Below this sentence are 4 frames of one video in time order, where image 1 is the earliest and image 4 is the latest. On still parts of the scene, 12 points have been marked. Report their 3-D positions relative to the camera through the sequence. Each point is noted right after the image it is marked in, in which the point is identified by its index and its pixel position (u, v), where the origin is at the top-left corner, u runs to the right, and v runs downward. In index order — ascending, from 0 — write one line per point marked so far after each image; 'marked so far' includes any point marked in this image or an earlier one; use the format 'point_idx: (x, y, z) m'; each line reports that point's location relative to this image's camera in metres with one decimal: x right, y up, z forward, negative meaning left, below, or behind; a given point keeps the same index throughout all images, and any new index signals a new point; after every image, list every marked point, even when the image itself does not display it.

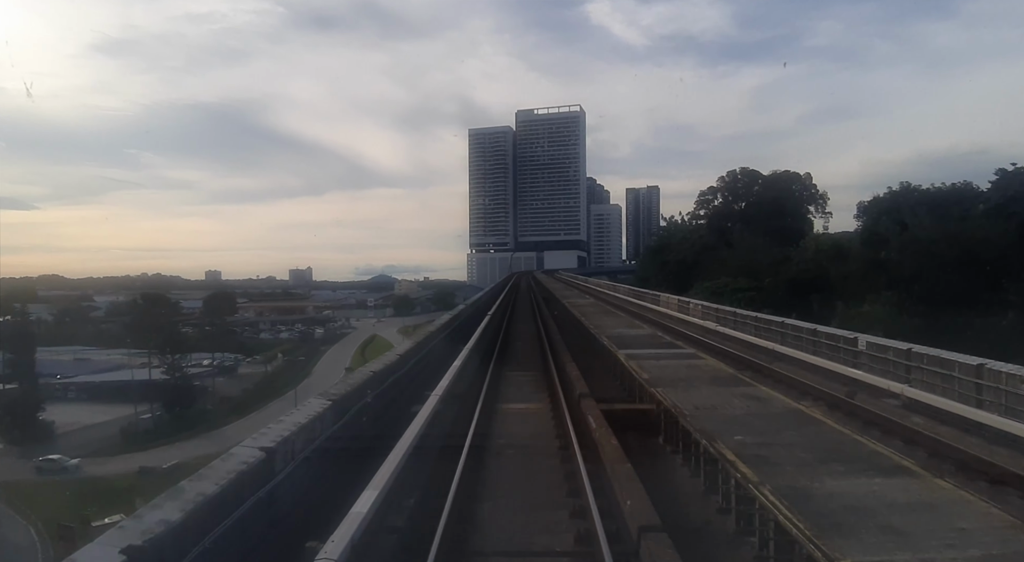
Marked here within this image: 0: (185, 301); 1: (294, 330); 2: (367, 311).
0: (-5.9, -0.4, +11.3) m
1: (-2.7, -0.6, +7.4) m
2: (-2.5, -0.5, +10.2) m
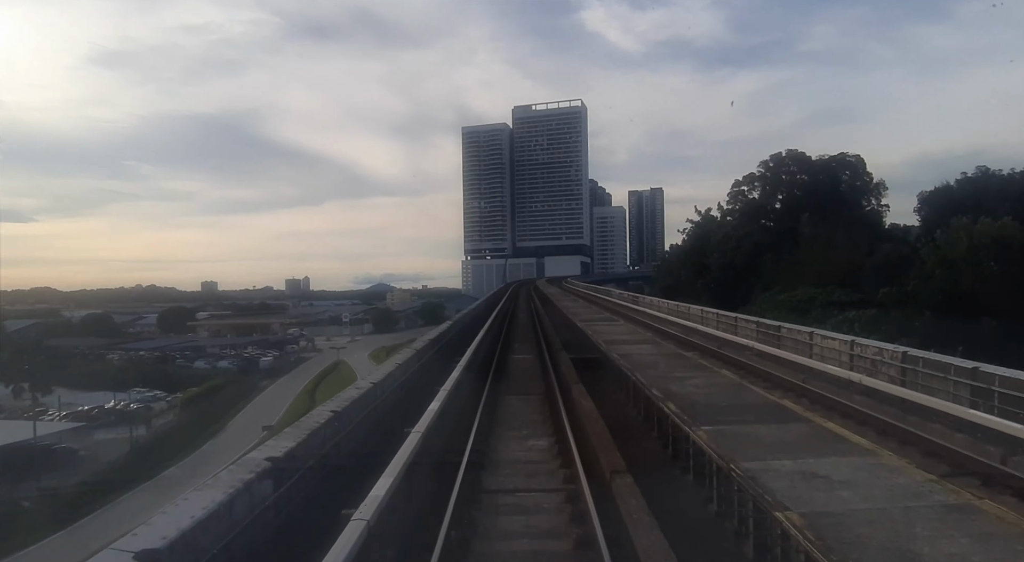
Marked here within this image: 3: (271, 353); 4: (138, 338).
0: (-5.9, -0.6, +9.8) m
1: (-2.8, -0.7, +6.0) m
2: (-2.5, -0.6, +8.8) m
3: (-2.4, -0.7, +6.1) m
4: (-5.3, -0.8, +8.6) m
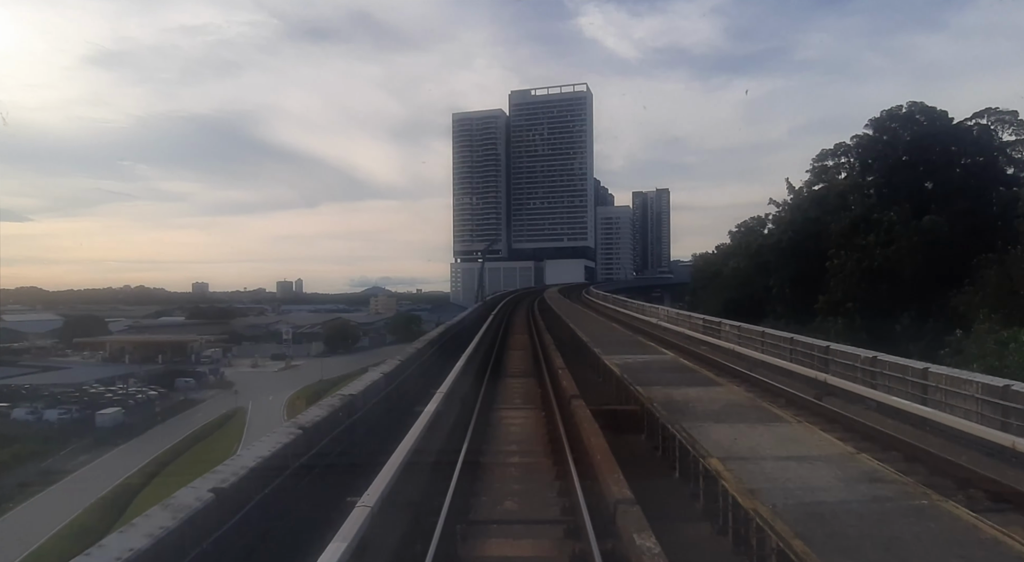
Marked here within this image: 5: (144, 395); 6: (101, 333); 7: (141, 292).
0: (-6.0, -0.6, +7.8) m
1: (-2.8, -0.8, +4.0) m
2: (-2.6, -0.7, +6.8) m
3: (-2.5, -0.8, +4.0) m
4: (-5.4, -0.8, +6.5) m
5: (-2.5, -0.8, +4.1) m
6: (-5.4, -0.7, +7.9) m
7: (-8.9, -0.3, +14.3) m
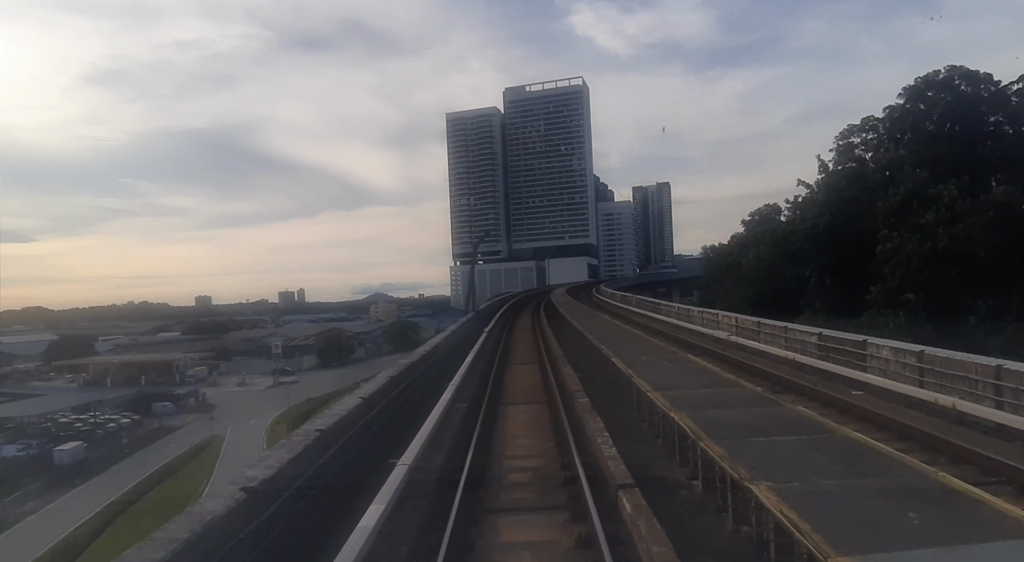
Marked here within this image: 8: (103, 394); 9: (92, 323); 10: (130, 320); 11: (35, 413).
0: (-6.0, -0.9, +7.4) m
1: (-2.8, -0.9, +3.6) m
2: (-2.6, -0.8, +6.4) m
3: (-2.4, -0.9, +3.7) m
4: (-5.4, -1.0, +6.2) m
5: (-2.5, -0.9, +3.7) m
6: (-5.4, -0.9, +7.5) m
7: (-8.8, -0.7, +14.0) m
8: (-3.4, -0.9, +4.9) m
9: (-8.8, -0.9, +12.6) m
10: (-8.9, -0.9, +13.7) m
11: (-3.4, -0.9, +4.3) m
